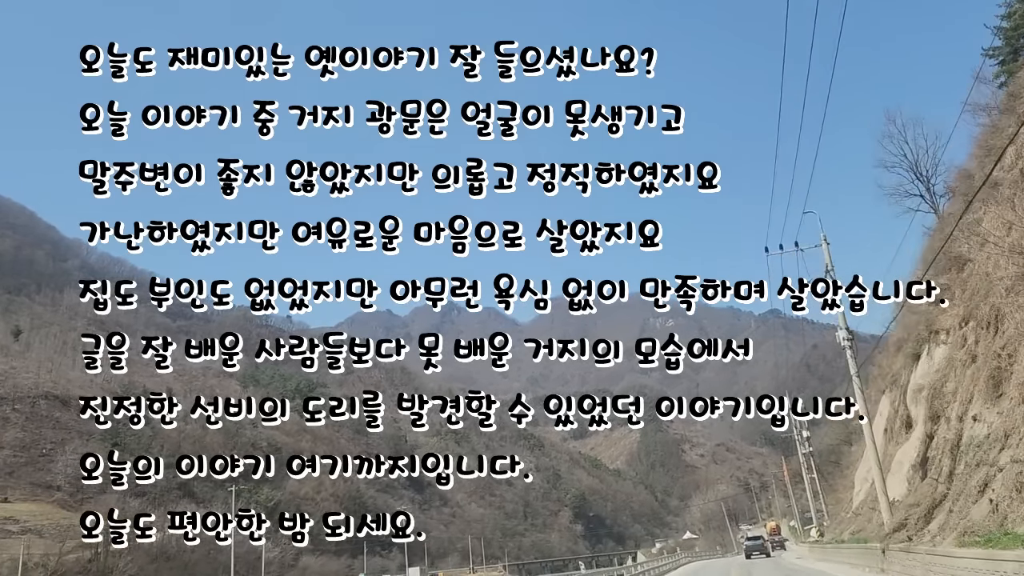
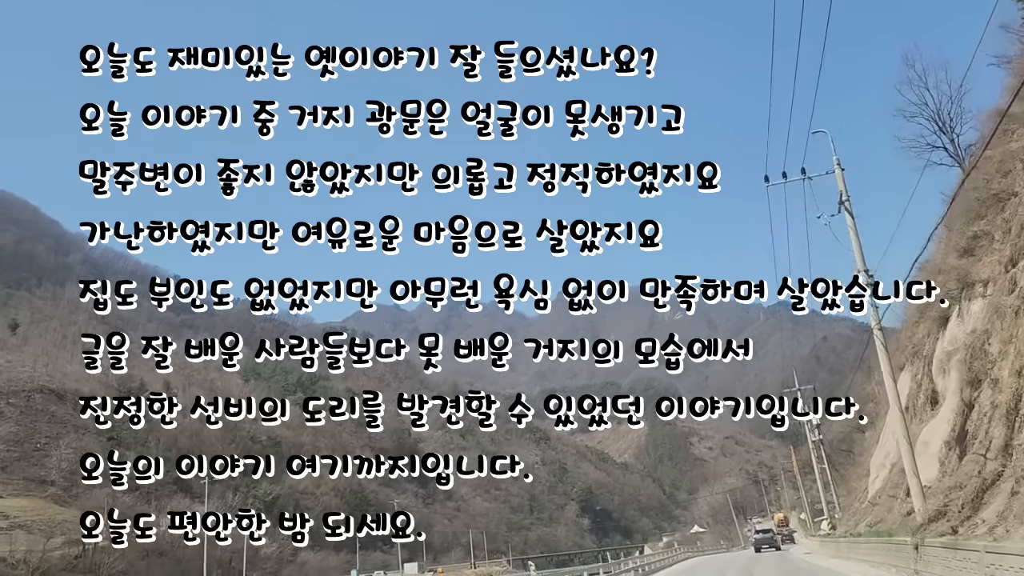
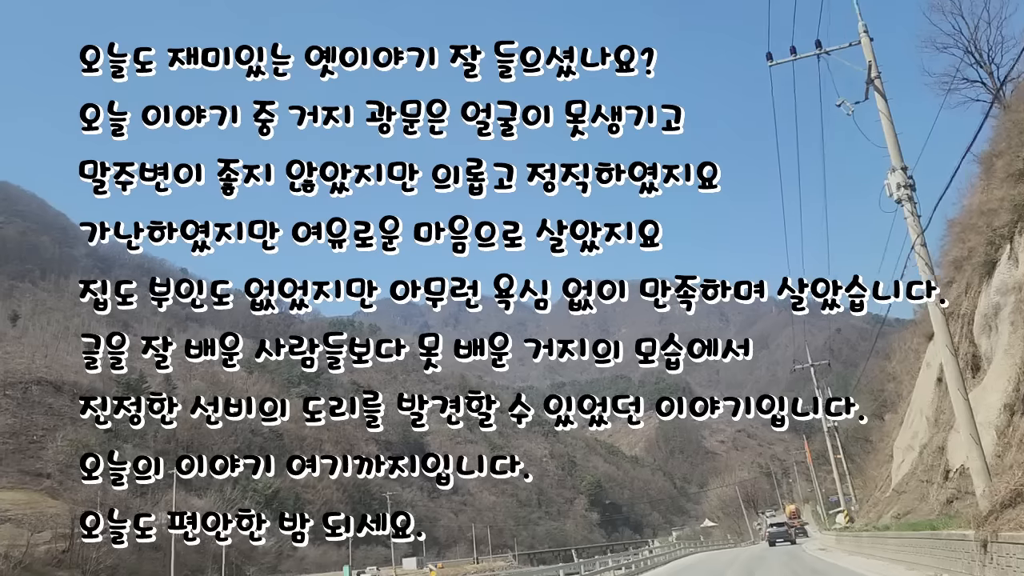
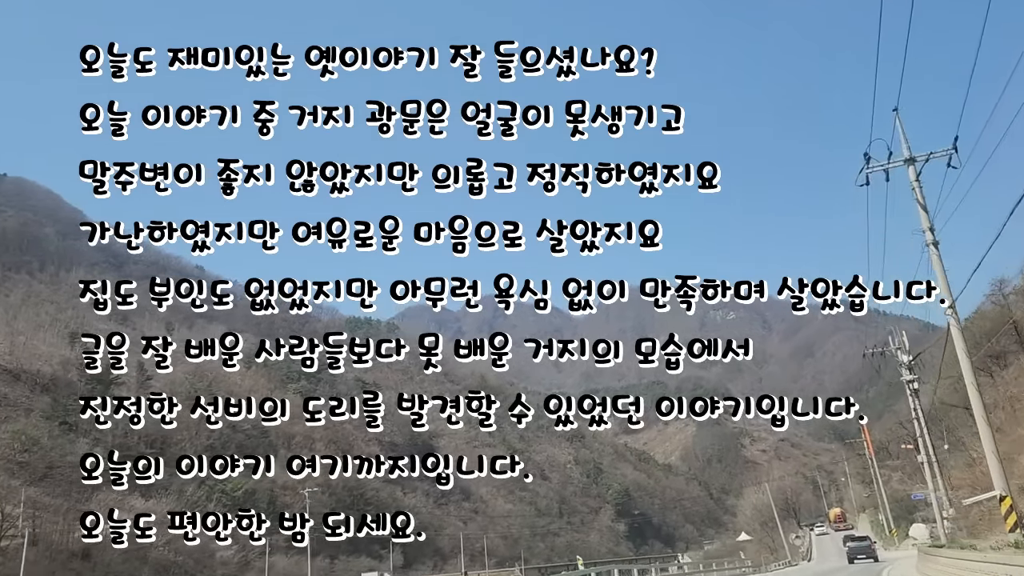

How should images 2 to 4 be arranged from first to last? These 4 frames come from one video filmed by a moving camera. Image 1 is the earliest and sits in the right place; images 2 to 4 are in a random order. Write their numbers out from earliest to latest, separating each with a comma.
2, 3, 4
